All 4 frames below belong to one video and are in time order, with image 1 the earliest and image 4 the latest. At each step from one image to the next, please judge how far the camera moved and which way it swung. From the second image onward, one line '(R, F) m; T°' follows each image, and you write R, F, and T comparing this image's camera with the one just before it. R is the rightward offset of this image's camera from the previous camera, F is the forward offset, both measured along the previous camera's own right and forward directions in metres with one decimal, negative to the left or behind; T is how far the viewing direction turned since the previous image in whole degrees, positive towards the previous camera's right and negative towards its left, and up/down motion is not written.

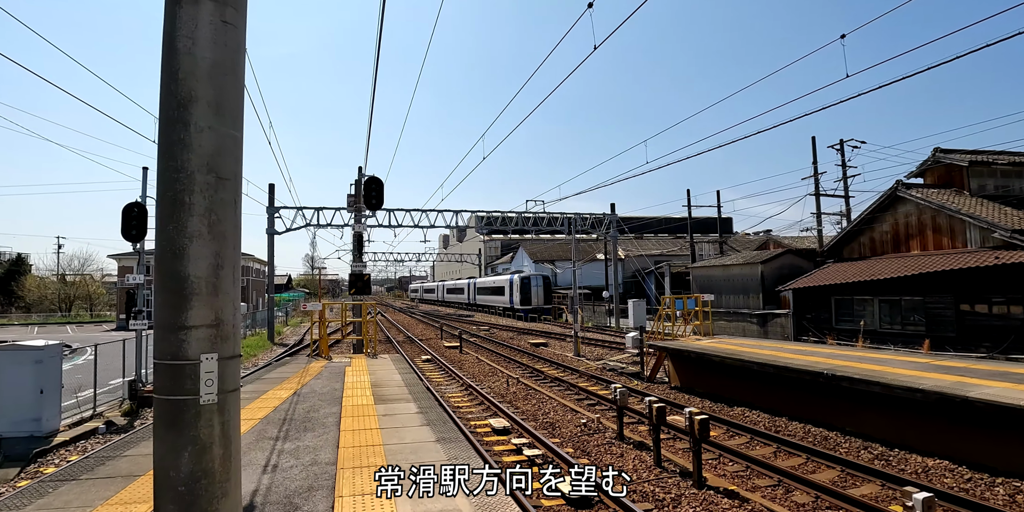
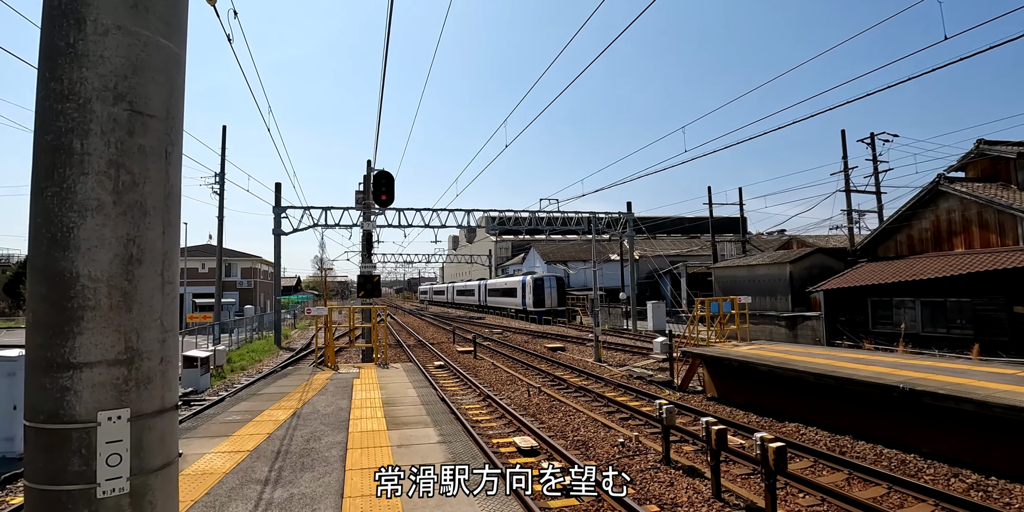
(-0.3, +1.0) m; -1°
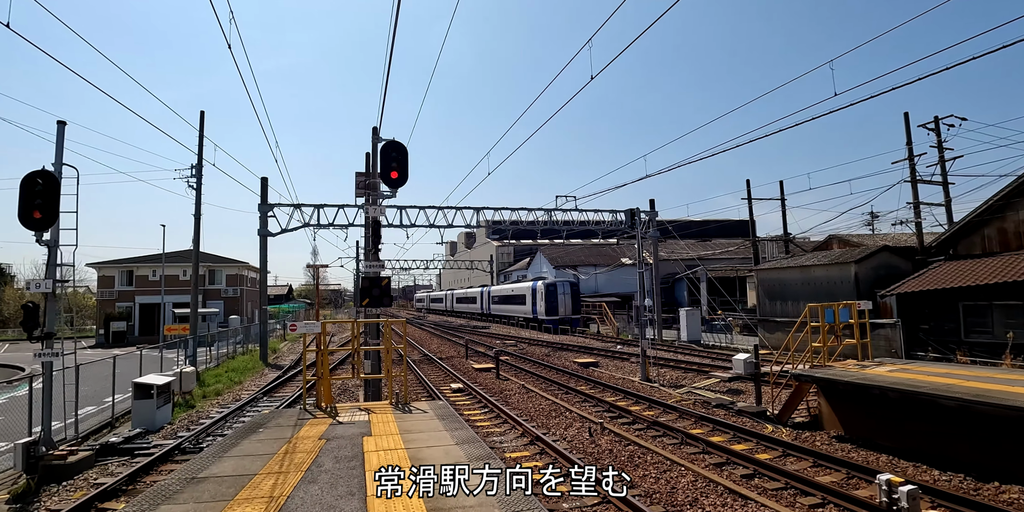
(-1.1, +3.1) m; +1°
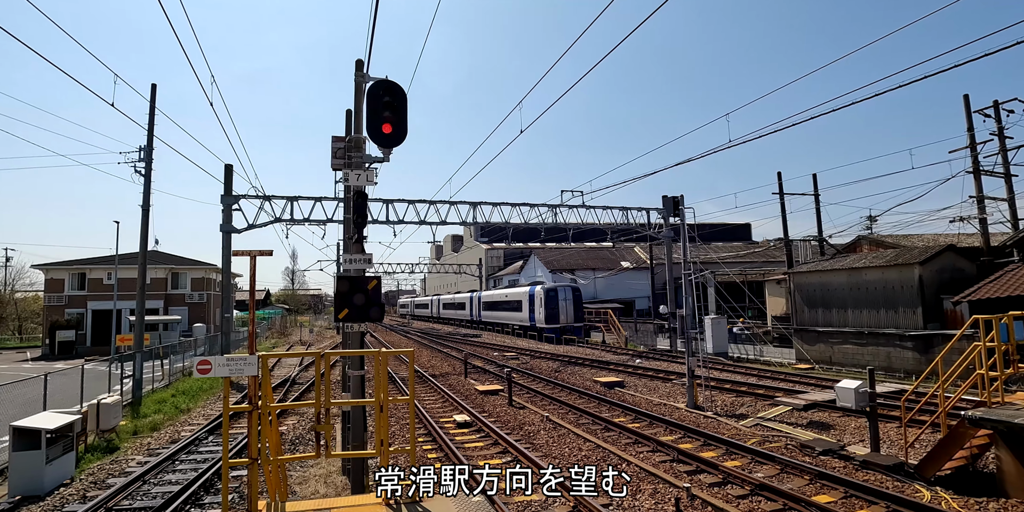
(-0.8, +3.1) m; +2°
